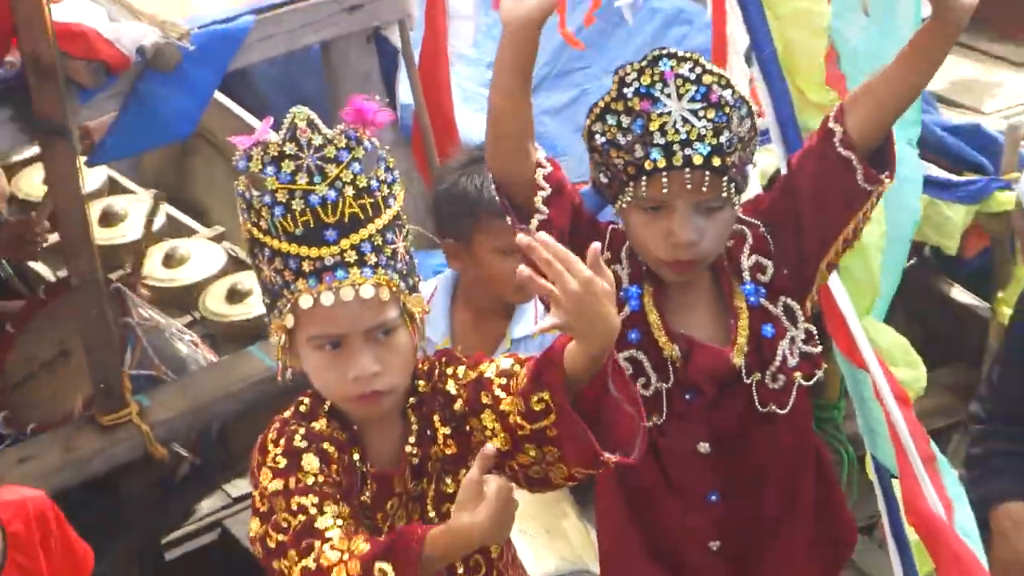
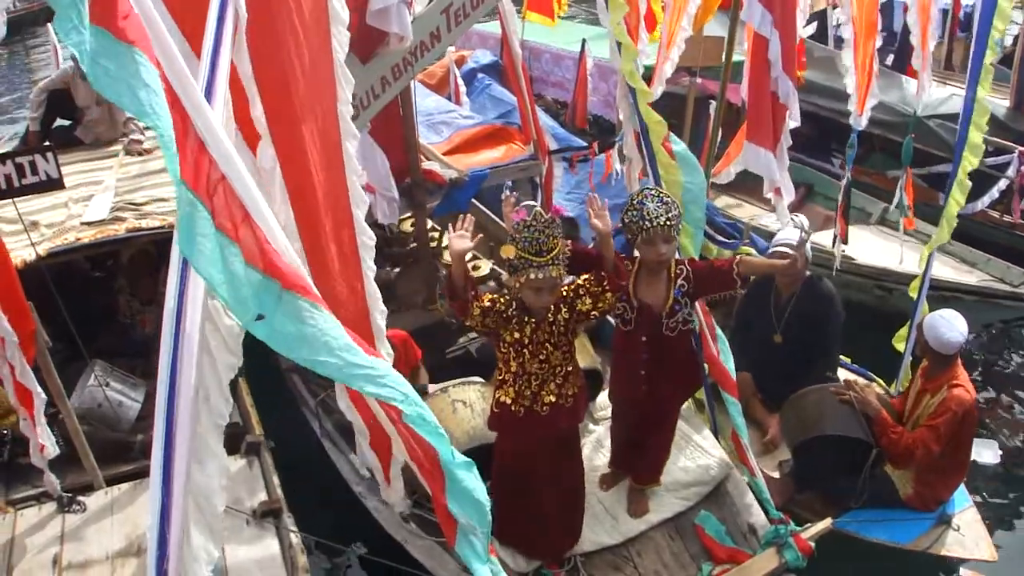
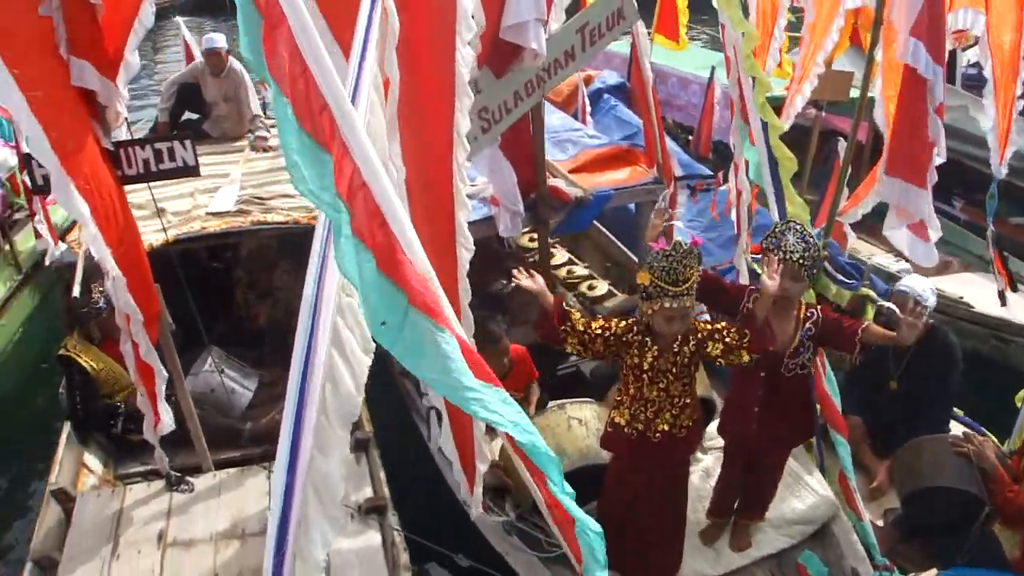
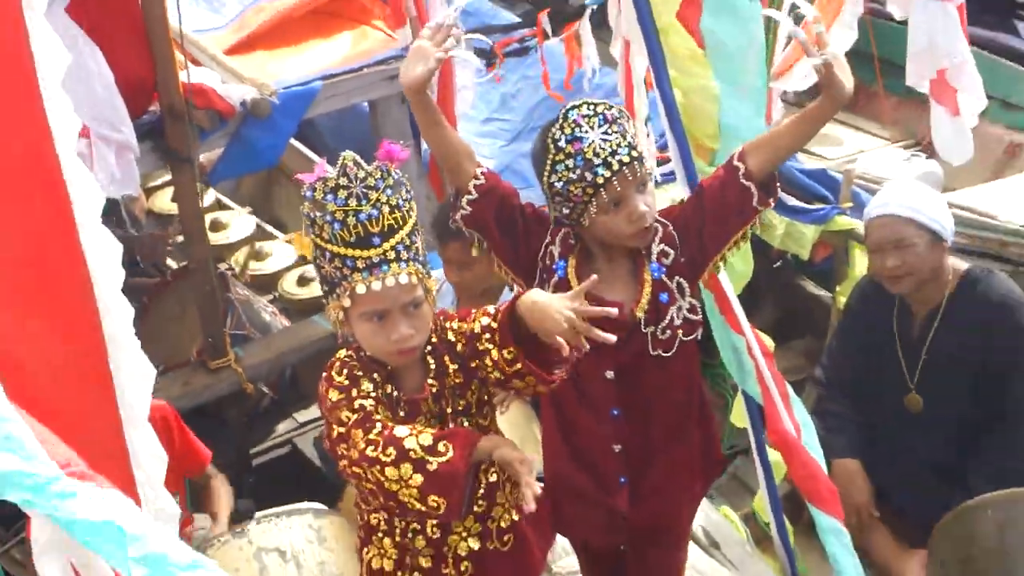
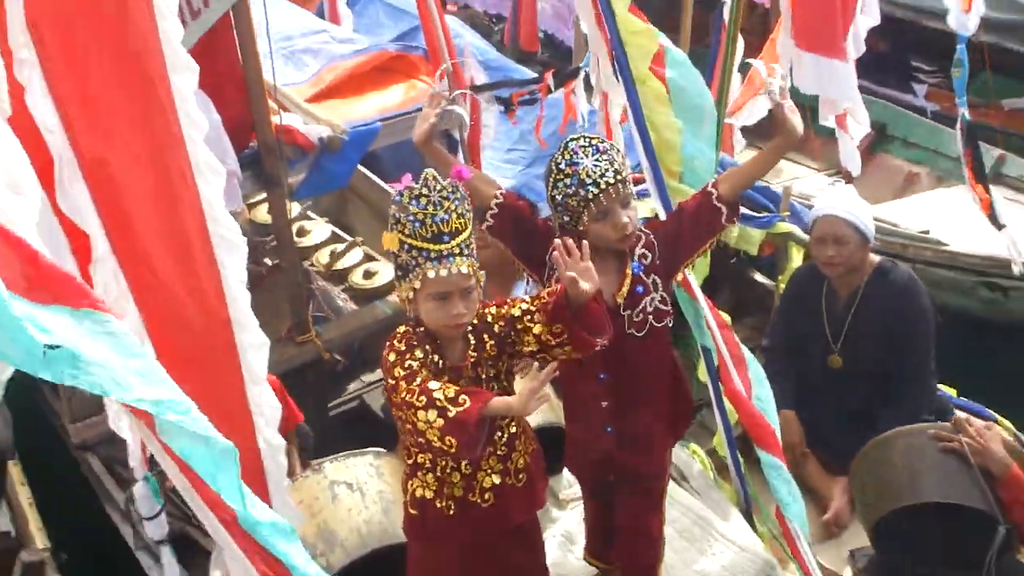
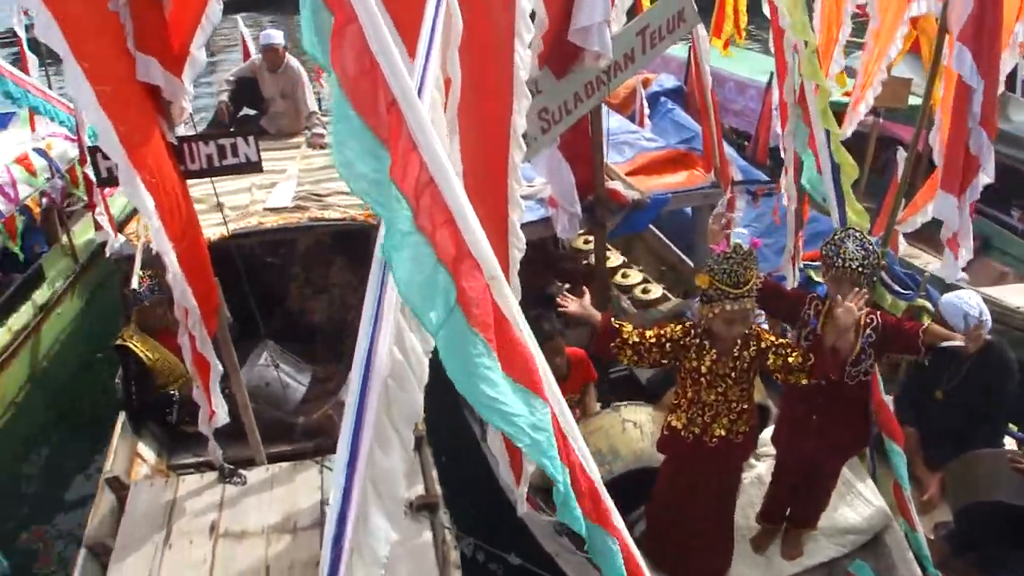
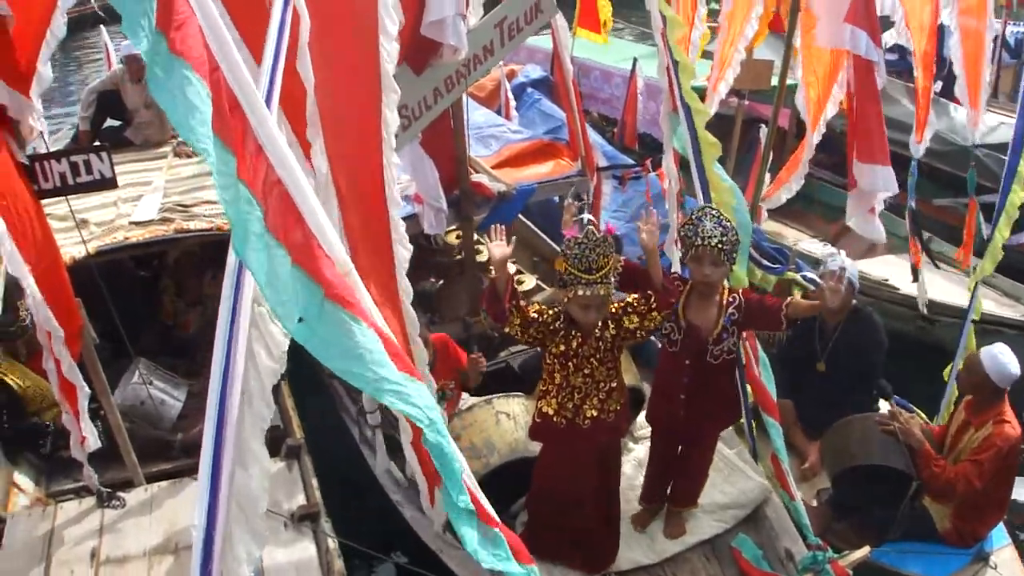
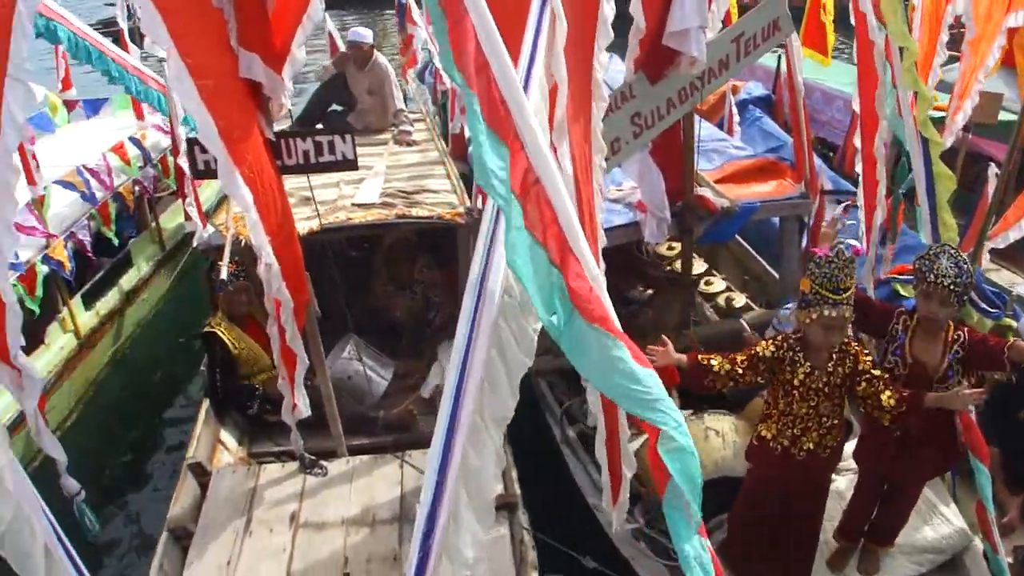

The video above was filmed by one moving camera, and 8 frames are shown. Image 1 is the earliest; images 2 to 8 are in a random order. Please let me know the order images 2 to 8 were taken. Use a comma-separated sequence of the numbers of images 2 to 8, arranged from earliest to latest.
4, 5, 2, 7, 3, 6, 8
